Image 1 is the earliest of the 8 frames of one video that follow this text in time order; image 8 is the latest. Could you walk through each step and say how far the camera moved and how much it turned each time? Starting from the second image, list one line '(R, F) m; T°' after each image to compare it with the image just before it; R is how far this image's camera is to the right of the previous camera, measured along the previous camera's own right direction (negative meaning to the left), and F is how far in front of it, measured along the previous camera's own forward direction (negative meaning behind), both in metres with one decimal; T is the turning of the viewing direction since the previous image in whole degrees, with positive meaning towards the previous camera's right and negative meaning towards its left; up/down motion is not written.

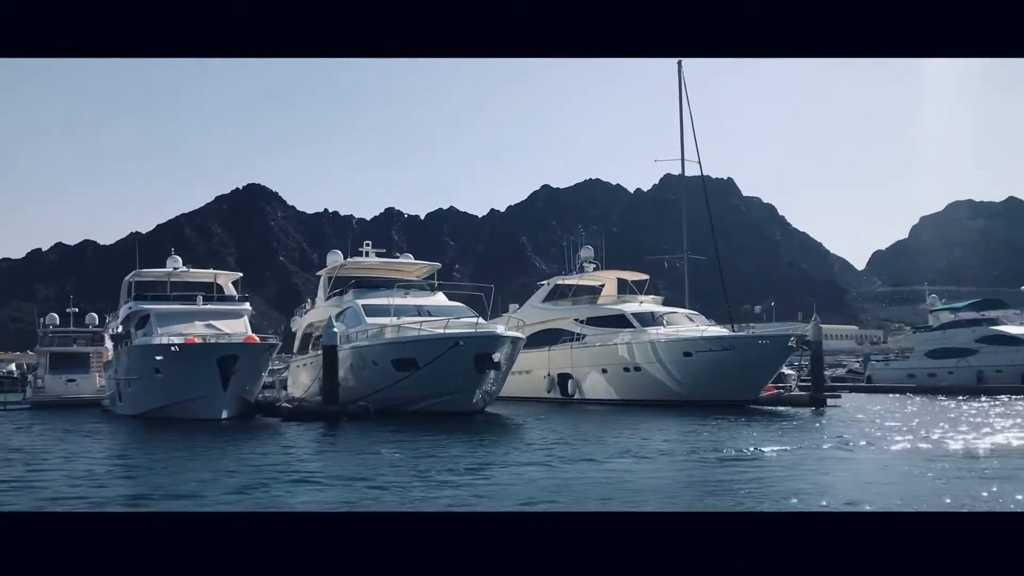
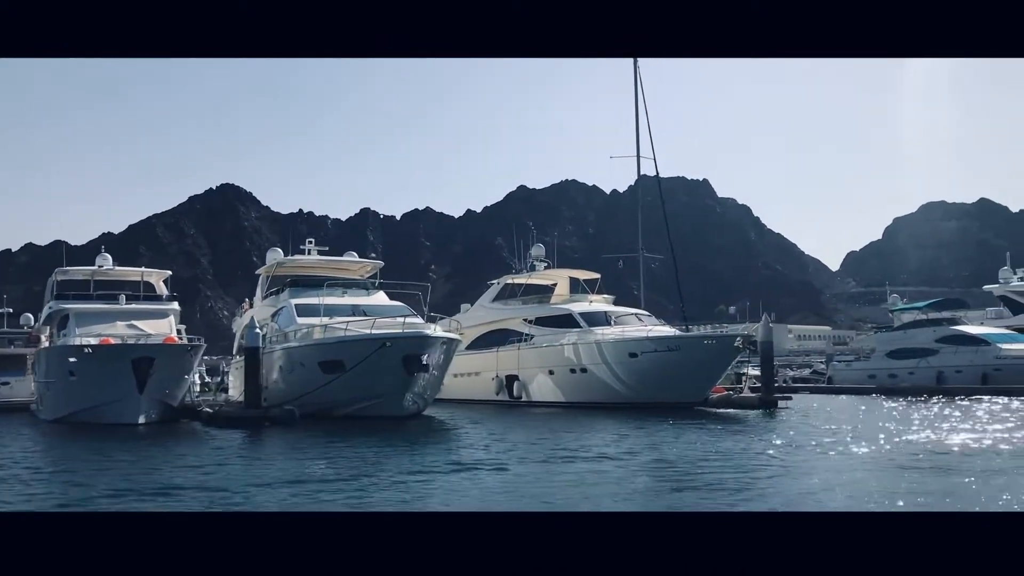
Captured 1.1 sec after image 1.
(+1.0, +0.8) m; +1°
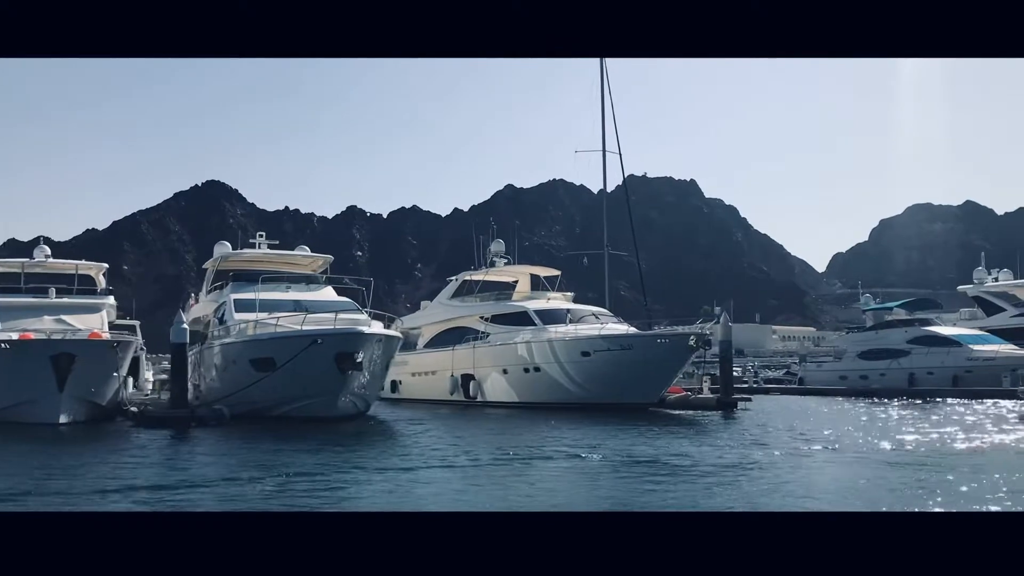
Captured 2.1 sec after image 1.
(+0.9, +0.8) m; +1°
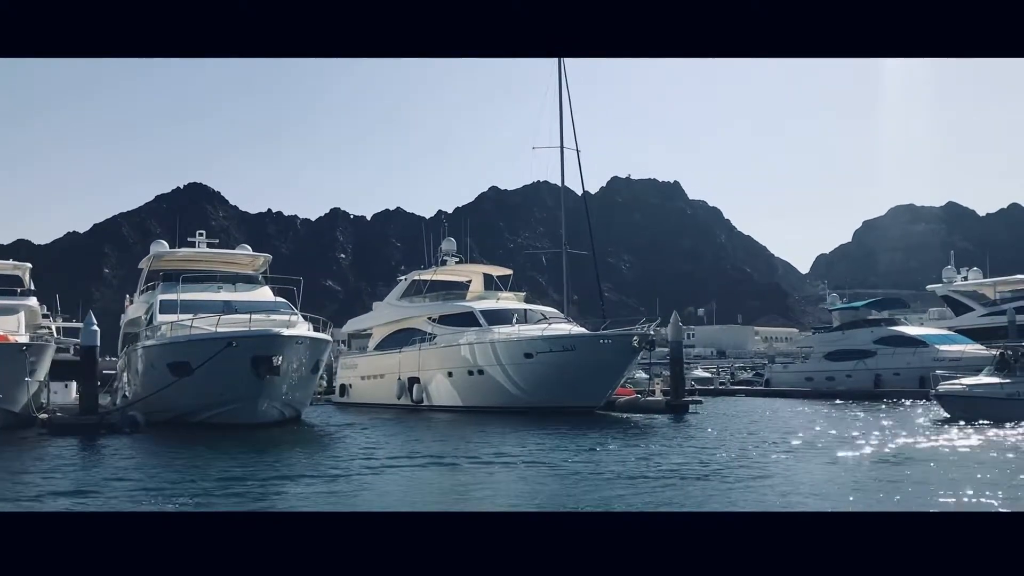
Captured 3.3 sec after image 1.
(+1.1, +0.8) m; +1°
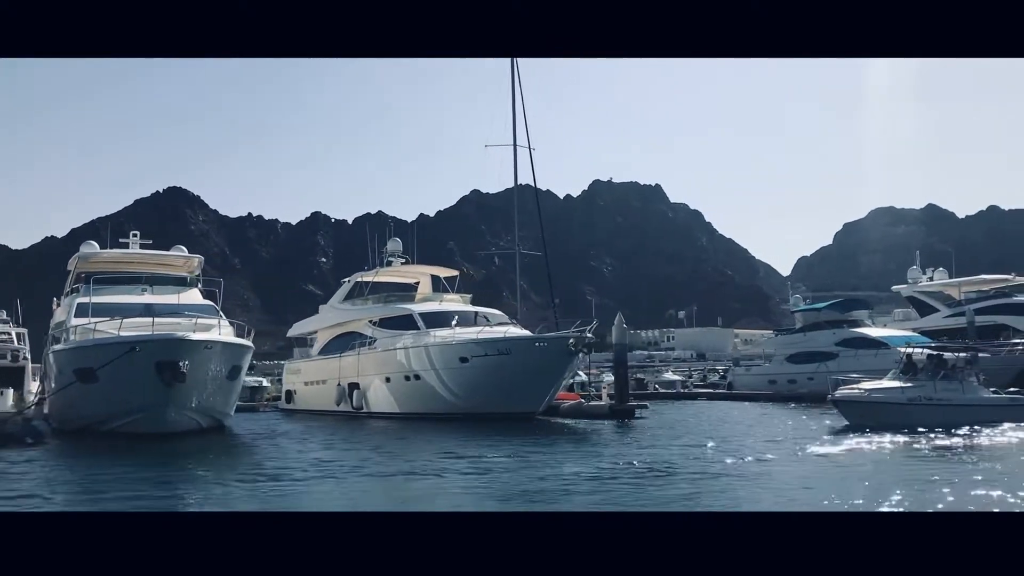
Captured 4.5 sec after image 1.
(+1.1, +0.7) m; +1°
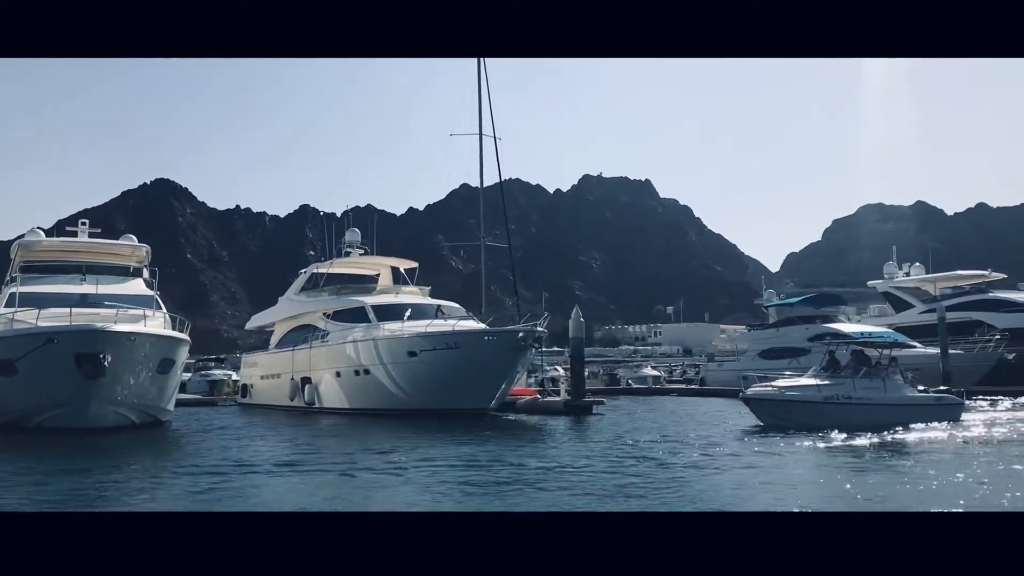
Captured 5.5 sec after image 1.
(+0.9, +0.6) m; +1°
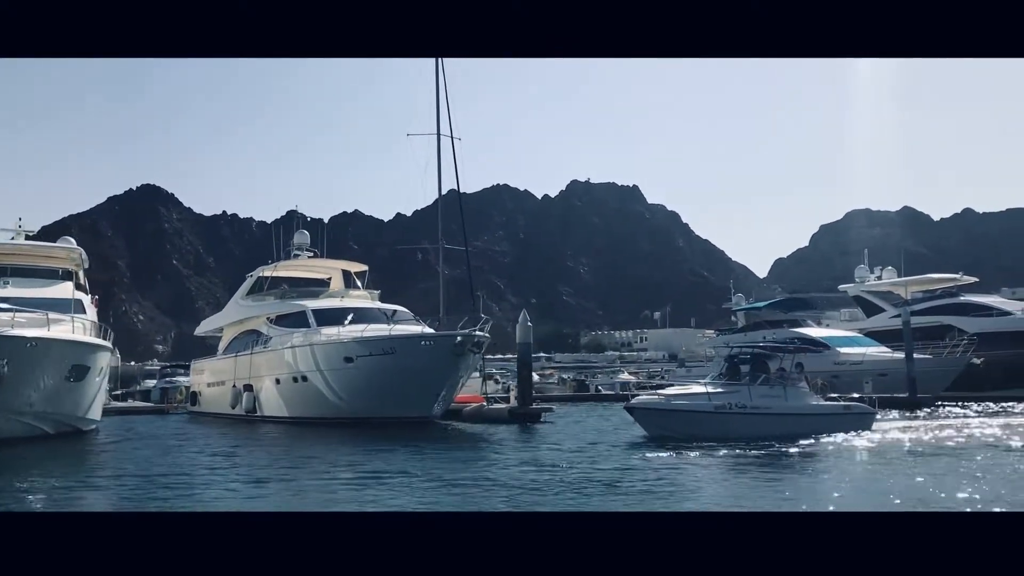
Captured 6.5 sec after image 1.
(+1.0, +0.7) m; +1°
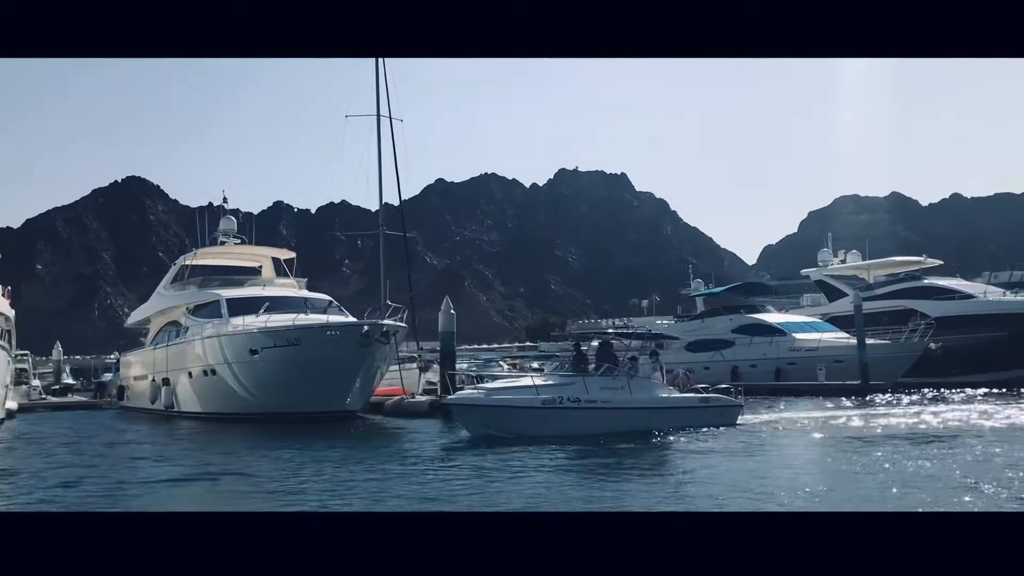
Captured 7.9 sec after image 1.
(+1.4, +1.0) m; 0°
